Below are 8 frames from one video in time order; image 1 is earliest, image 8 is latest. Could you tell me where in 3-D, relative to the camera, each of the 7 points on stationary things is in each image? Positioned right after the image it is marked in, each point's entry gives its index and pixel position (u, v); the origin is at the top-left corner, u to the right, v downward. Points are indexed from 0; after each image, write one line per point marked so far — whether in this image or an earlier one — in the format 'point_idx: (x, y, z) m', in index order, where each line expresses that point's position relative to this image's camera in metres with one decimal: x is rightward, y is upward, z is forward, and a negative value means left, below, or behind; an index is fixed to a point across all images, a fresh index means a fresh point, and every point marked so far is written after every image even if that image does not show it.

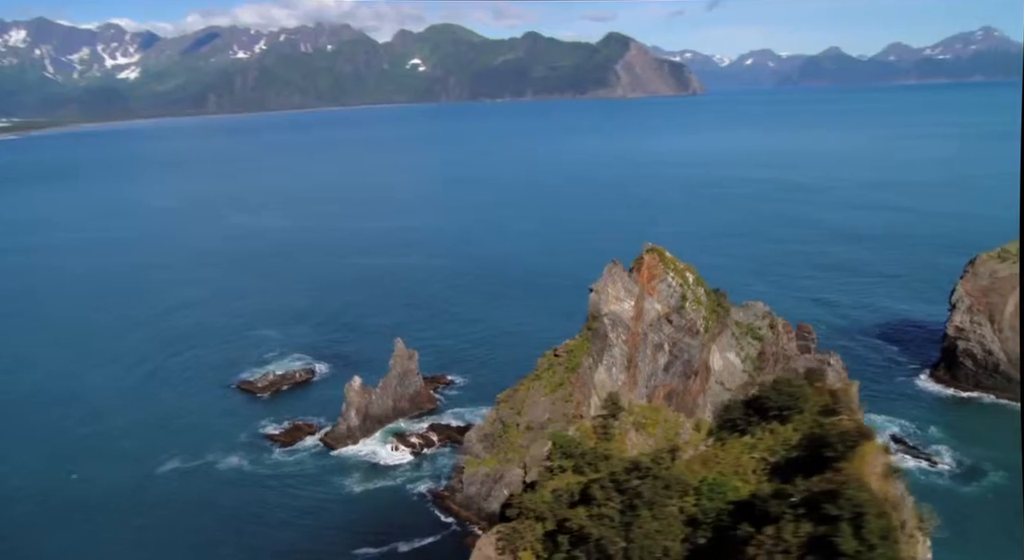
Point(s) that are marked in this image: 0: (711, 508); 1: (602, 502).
0: (+3.5, -3.9, +15.4) m
1: (+1.8, -4.3, +17.5) m
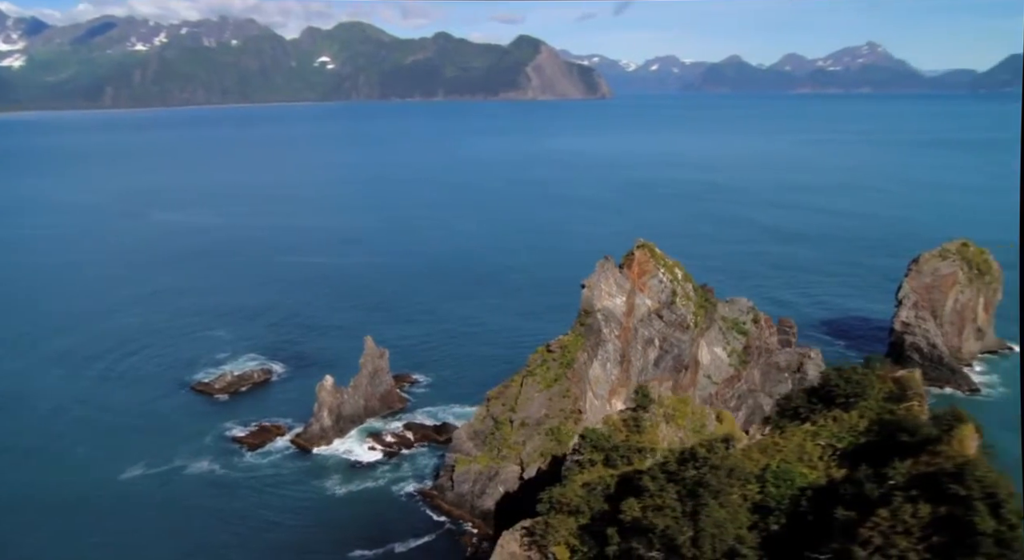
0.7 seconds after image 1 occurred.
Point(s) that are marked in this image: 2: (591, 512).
0: (+4.8, -3.8, +15.7) m
1: (+2.8, -4.2, +17.7) m
2: (+1.8, -5.2, +20.0) m
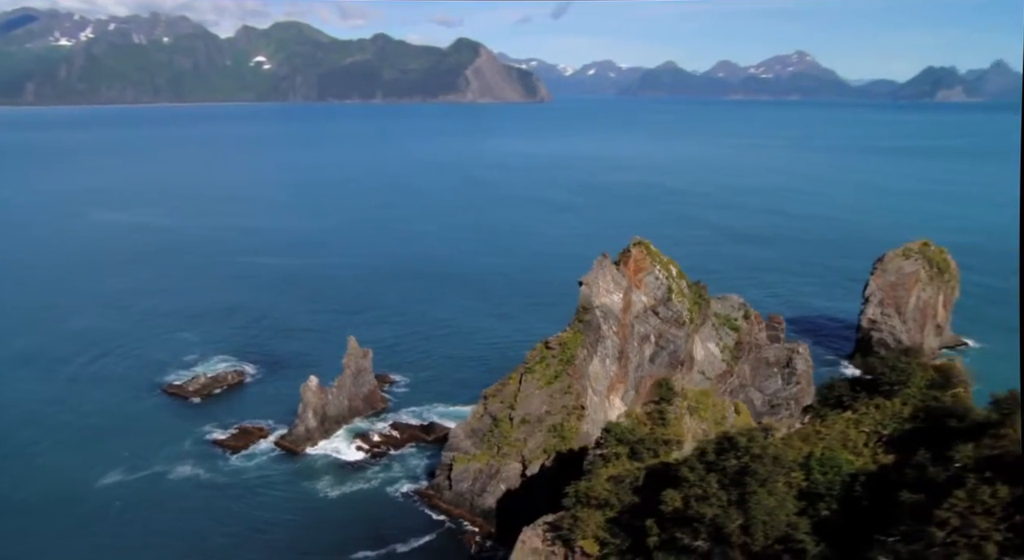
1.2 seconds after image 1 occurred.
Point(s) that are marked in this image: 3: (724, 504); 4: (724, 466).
0: (+5.7, -3.6, +16.0) m
1: (+3.7, -4.1, +17.9) m
2: (+2.5, -5.1, +20.1) m
3: (+4.0, -4.2, +16.7) m
4: (+4.2, -3.7, +17.5) m
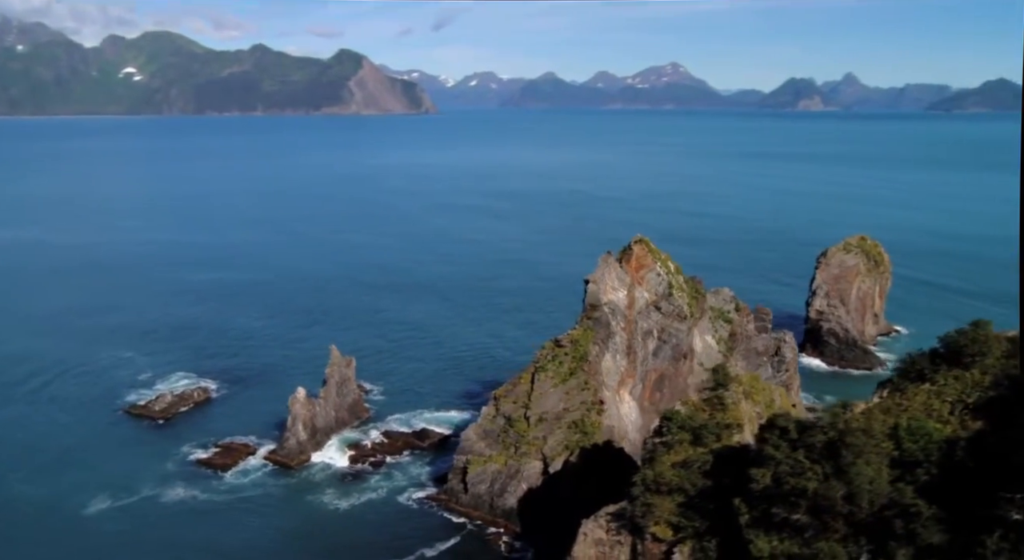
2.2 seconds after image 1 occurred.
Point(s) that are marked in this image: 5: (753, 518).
0: (+7.9, -3.2, +17.1) m
1: (+5.7, -3.8, +18.7) m
2: (+4.3, -4.9, +20.8) m
3: (+6.1, -3.9, +17.6) m
4: (+6.2, -3.4, +18.4) m
5: (+5.1, -5.0, +18.7) m
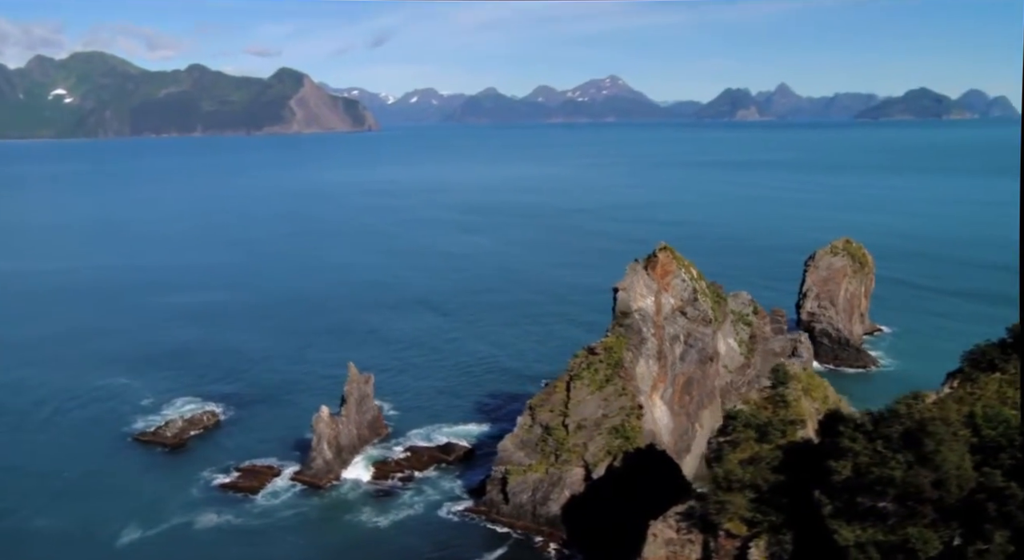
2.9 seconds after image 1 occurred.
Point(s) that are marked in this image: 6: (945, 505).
0: (+10.0, -3.1, +18.1) m
1: (+7.6, -3.7, +19.4) m
2: (+6.1, -4.9, +21.4) m
3: (+8.1, -3.8, +18.4) m
4: (+8.2, -3.3, +19.2) m
5: (+7.1, -5.0, +19.4) m
6: (+8.6, -4.5, +17.8) m
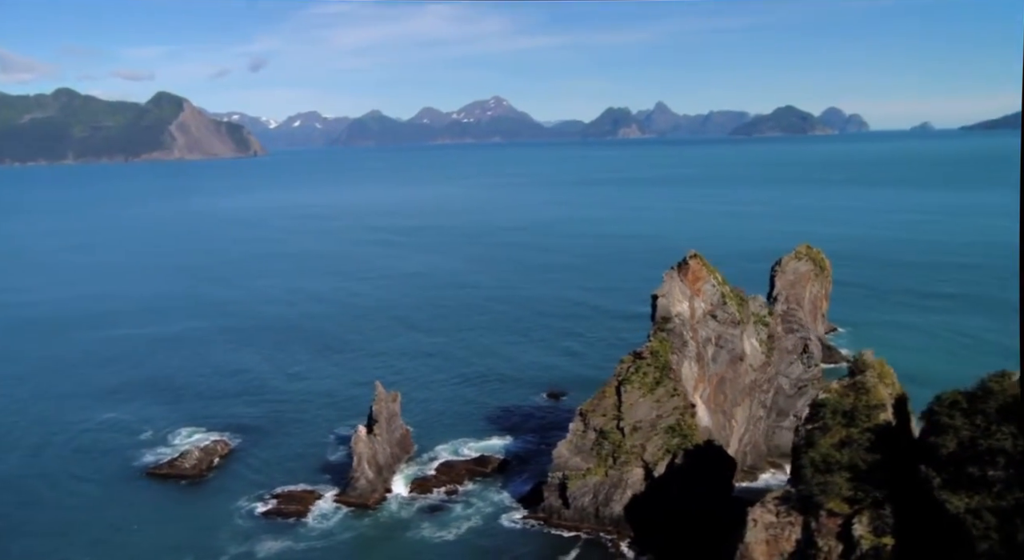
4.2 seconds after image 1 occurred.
0: (+13.4, -2.8, +20.5) m
1: (+10.9, -3.5, +21.5) m
2: (+9.2, -4.8, +23.2) m
3: (+11.5, -3.6, +20.5) m
4: (+11.4, -3.1, +21.4) m
5: (+10.4, -4.8, +21.4) m
6: (+12.1, -4.2, +20.0) m
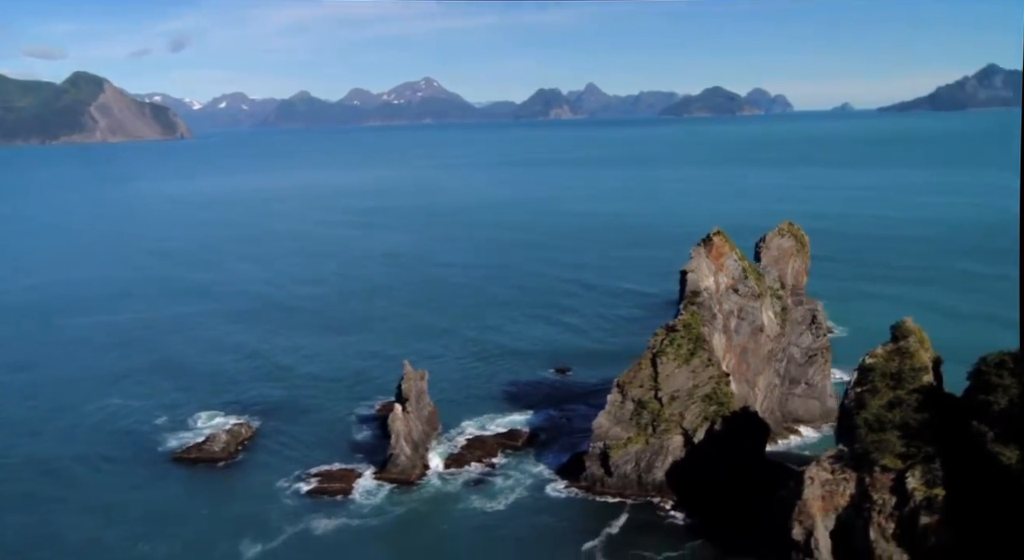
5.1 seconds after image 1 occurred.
0: (+15.7, -2.0, +22.6) m
1: (+13.2, -2.8, +23.5) m
2: (+11.3, -4.1, +25.1) m
3: (+13.9, -2.8, +22.5) m
4: (+13.7, -2.3, +23.4) m
5: (+12.7, -4.0, +23.3) m
6: (+14.6, -3.4, +22.1) m
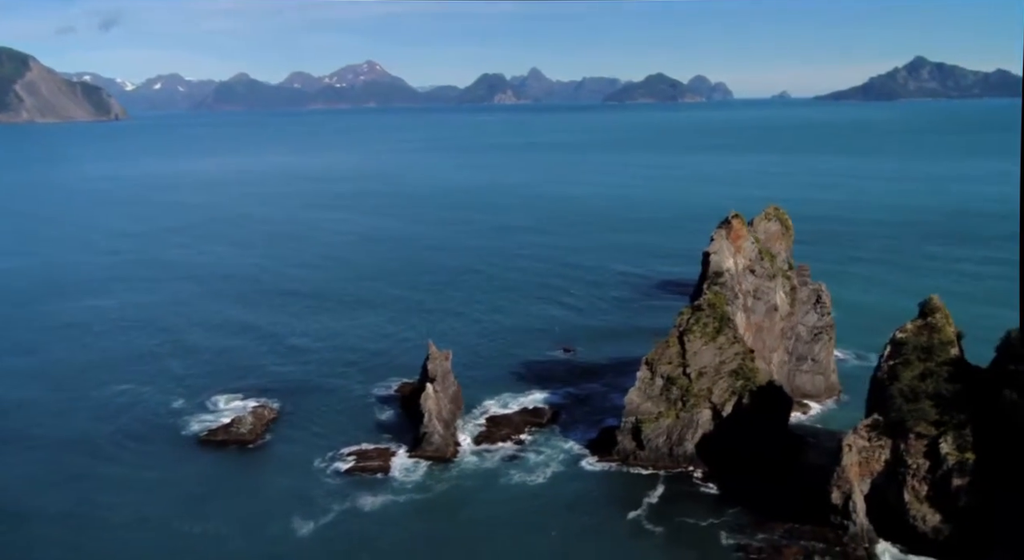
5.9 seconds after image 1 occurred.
0: (+17.7, -1.4, +24.8) m
1: (+15.1, -2.2, +25.4) m
2: (+13.2, -3.4, +27.0) m
3: (+15.9, -2.2, +24.6) m
4: (+15.6, -1.7, +25.4) m
5: (+14.7, -3.4, +25.3) m
6: (+16.6, -2.9, +24.2) m
